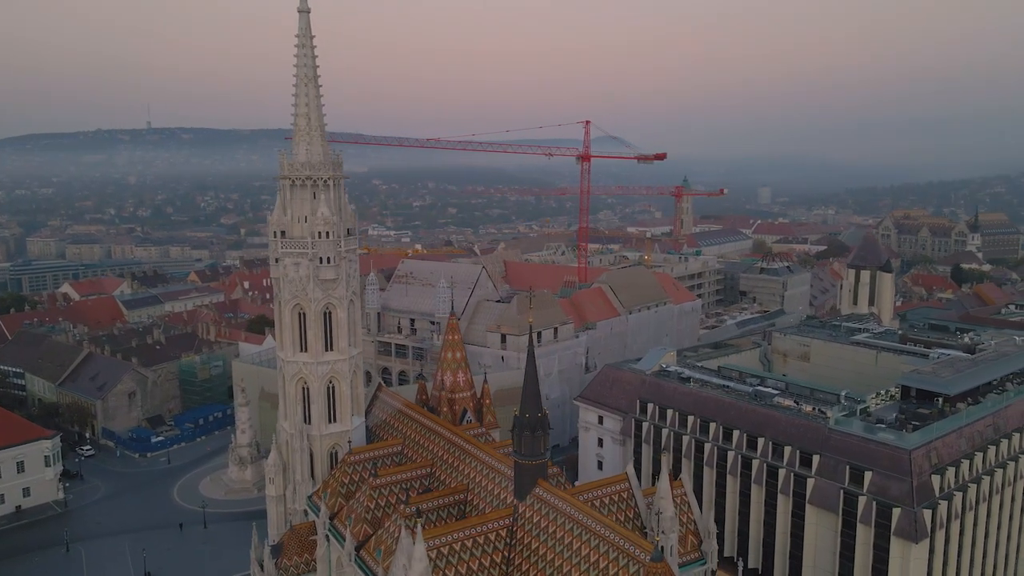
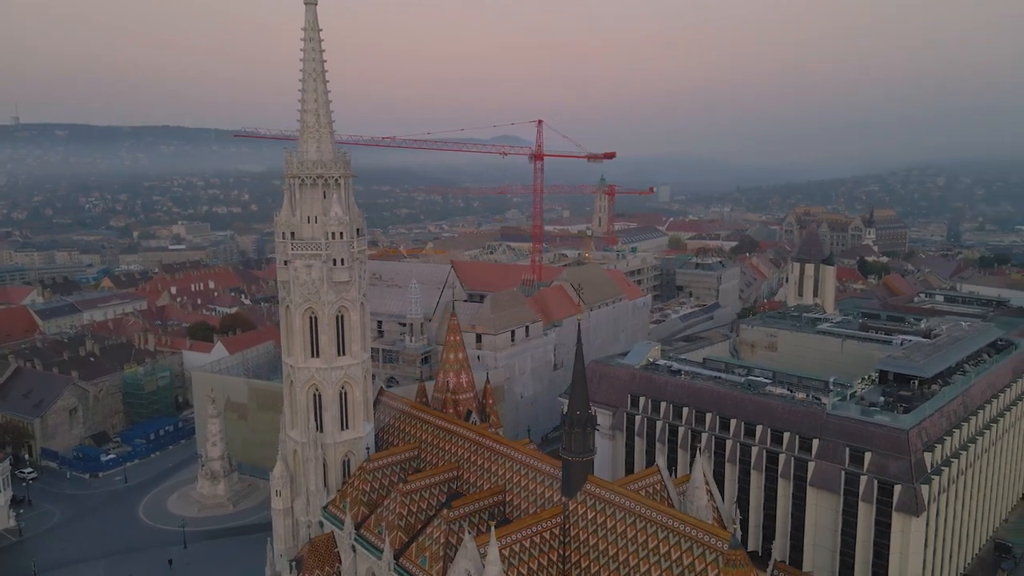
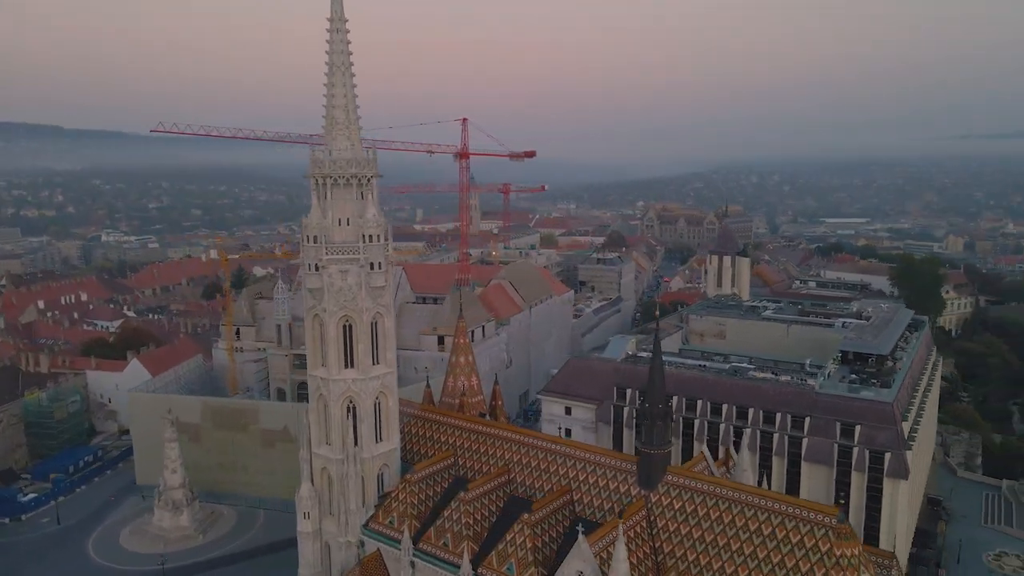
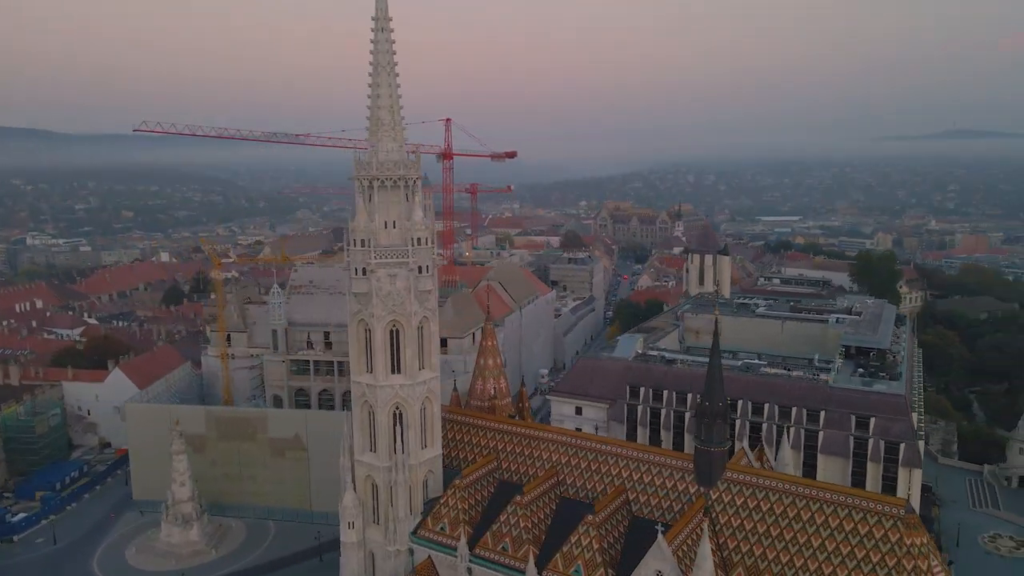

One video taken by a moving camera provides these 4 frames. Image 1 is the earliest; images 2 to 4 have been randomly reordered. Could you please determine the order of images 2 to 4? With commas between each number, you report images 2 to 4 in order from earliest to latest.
2, 3, 4
